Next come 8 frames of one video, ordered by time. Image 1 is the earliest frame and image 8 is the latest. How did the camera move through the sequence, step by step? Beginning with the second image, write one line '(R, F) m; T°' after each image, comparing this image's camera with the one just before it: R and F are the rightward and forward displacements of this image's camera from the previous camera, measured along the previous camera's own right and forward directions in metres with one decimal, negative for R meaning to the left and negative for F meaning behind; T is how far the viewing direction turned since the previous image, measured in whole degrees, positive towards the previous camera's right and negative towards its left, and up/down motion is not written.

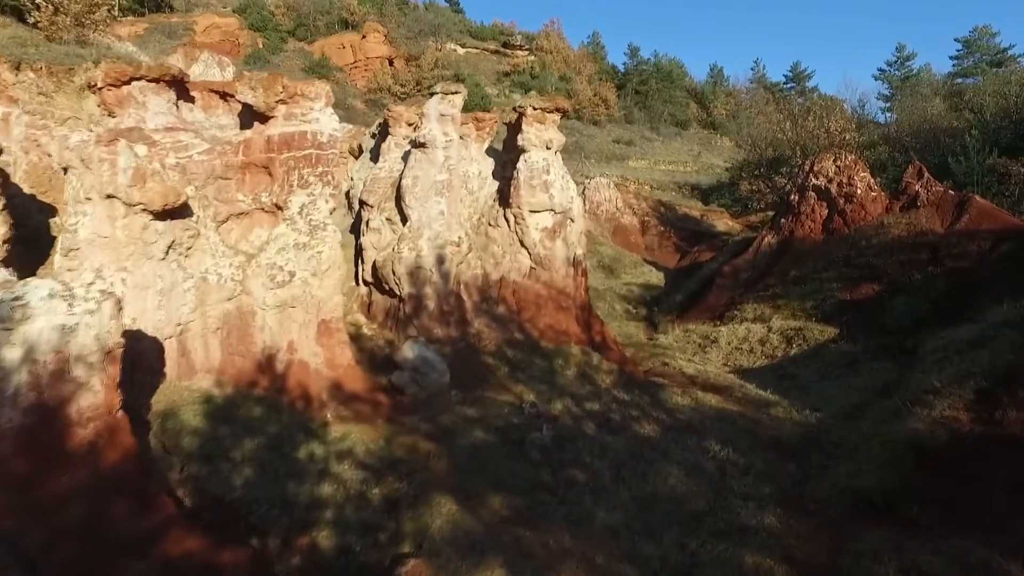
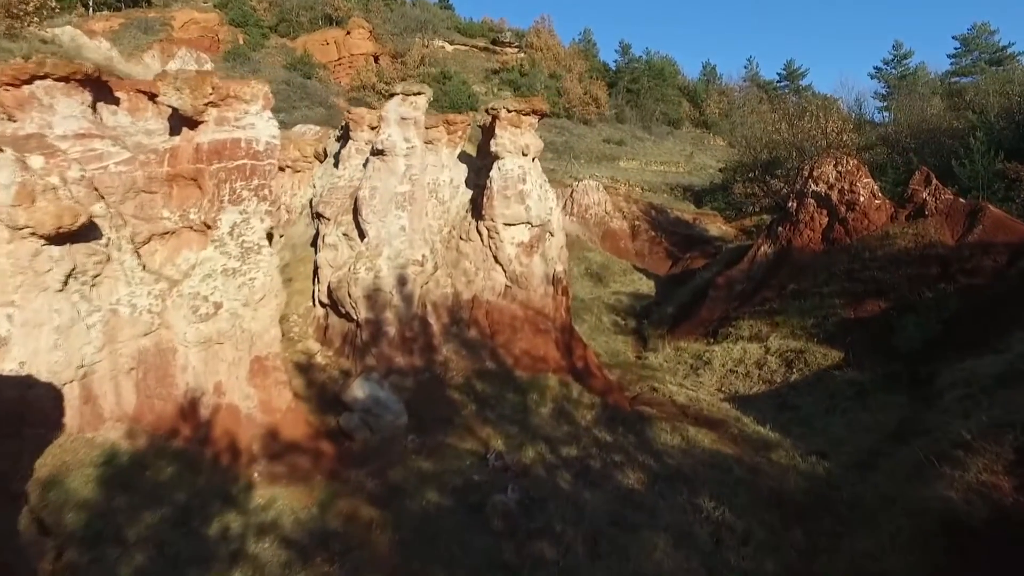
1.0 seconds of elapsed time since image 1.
(+0.3, +1.0) m; +1°
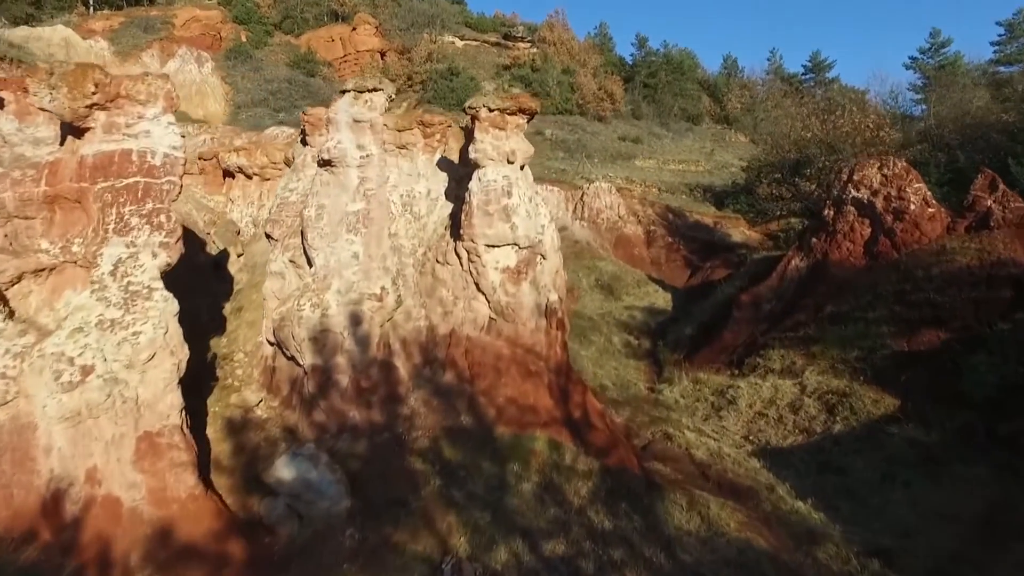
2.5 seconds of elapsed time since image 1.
(+0.5, +1.7) m; -2°
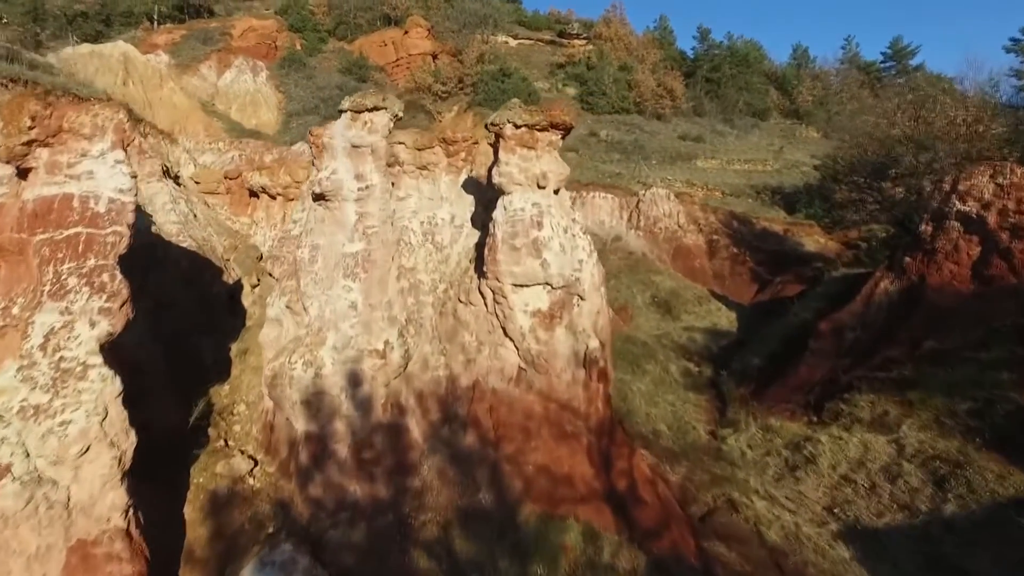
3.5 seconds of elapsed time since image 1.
(+0.3, +1.3) m; -5°
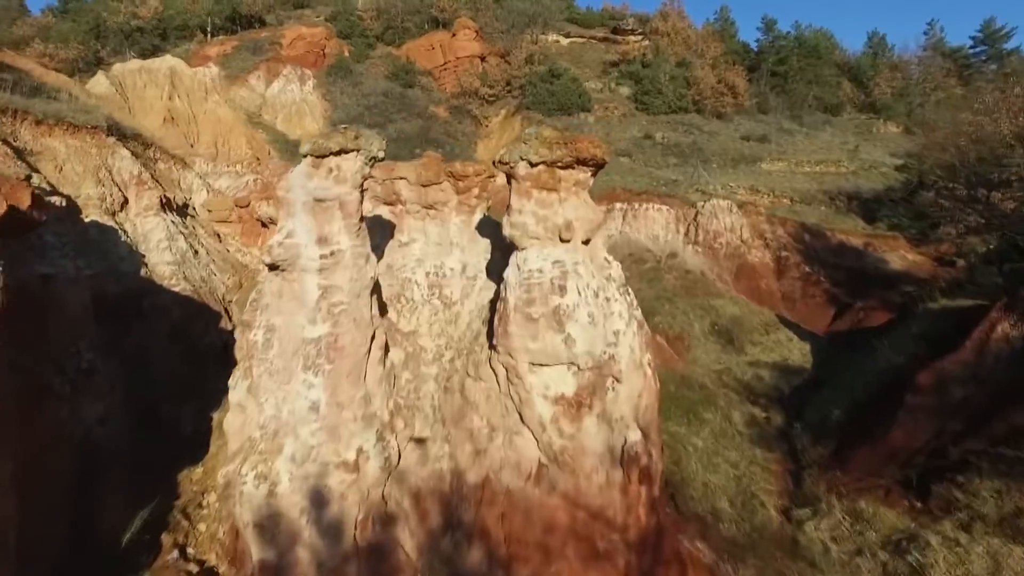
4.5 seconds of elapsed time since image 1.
(+0.4, +1.5) m; -5°
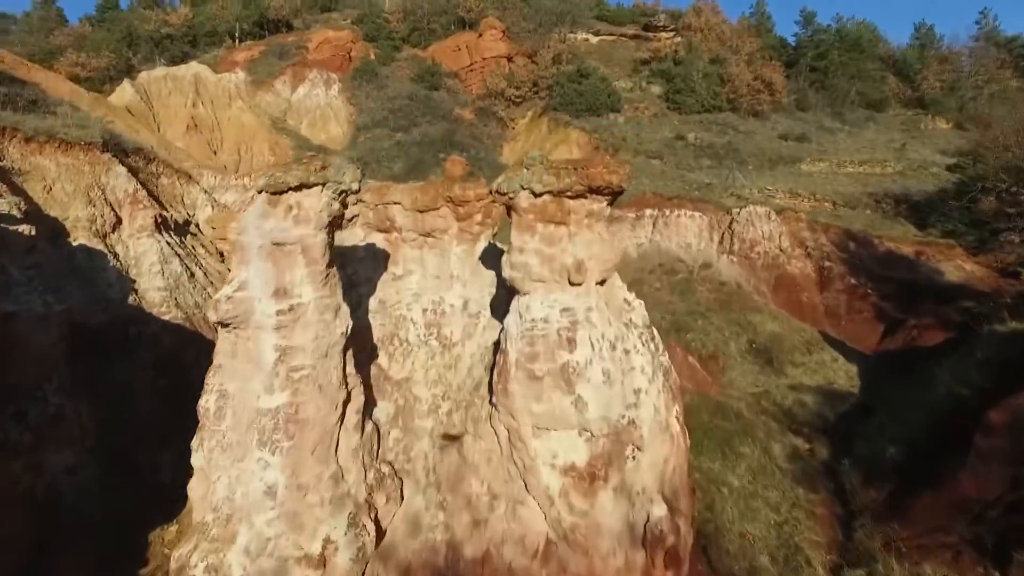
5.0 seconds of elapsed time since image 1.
(+0.2, +0.8) m; -3°
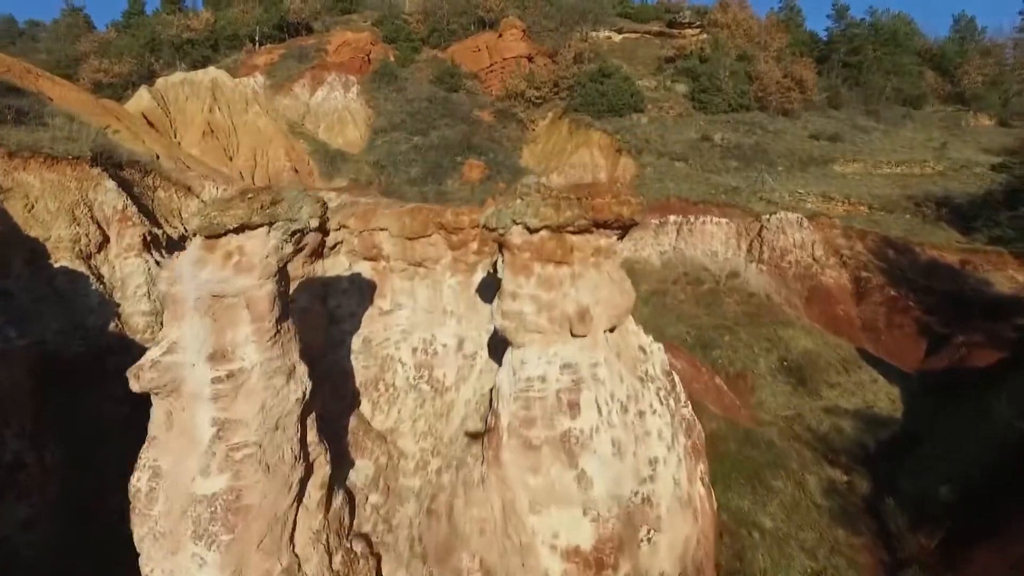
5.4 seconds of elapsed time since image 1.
(+0.2, +0.7) m; -2°
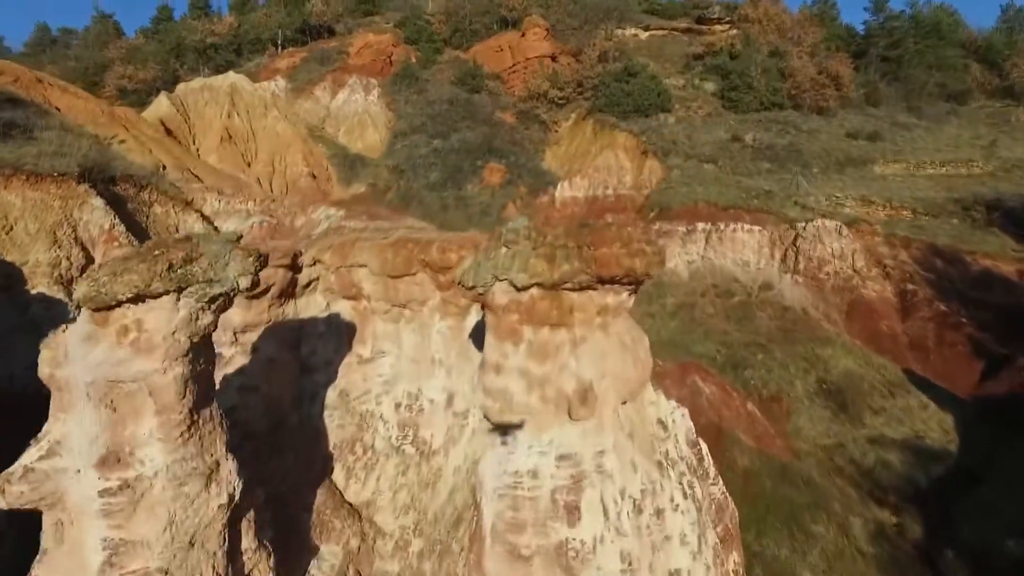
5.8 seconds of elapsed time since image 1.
(+0.2, +0.8) m; -2°
